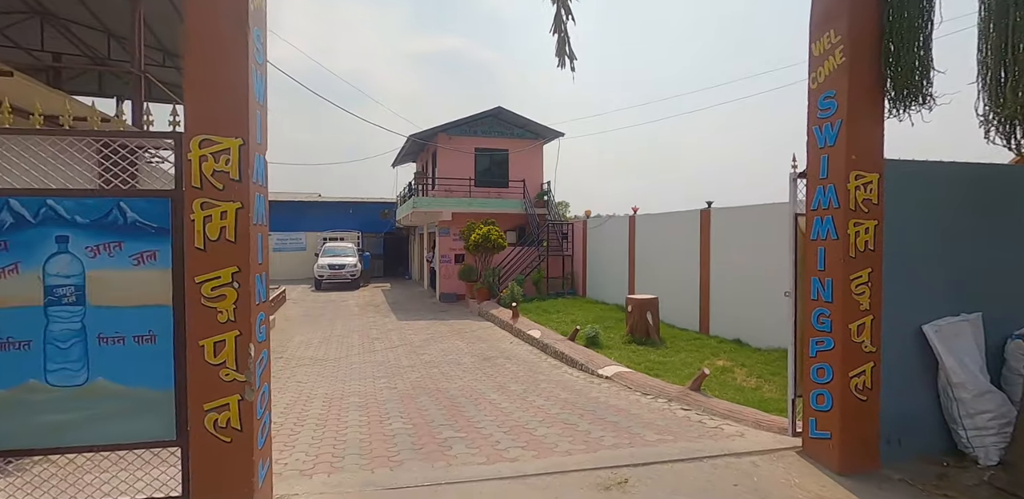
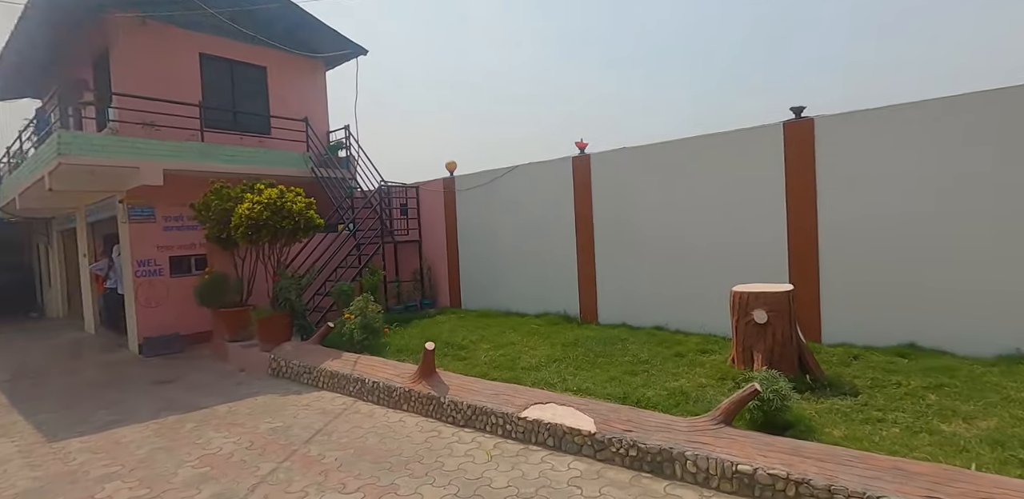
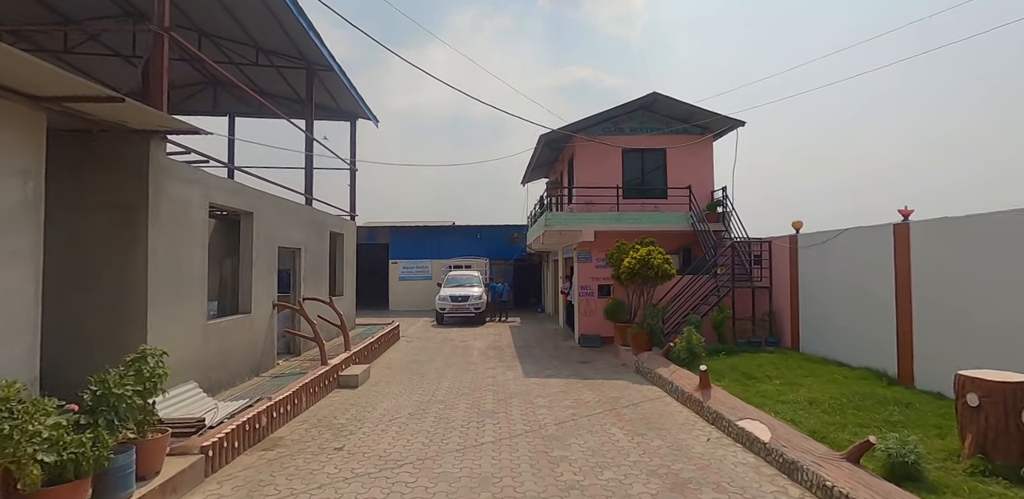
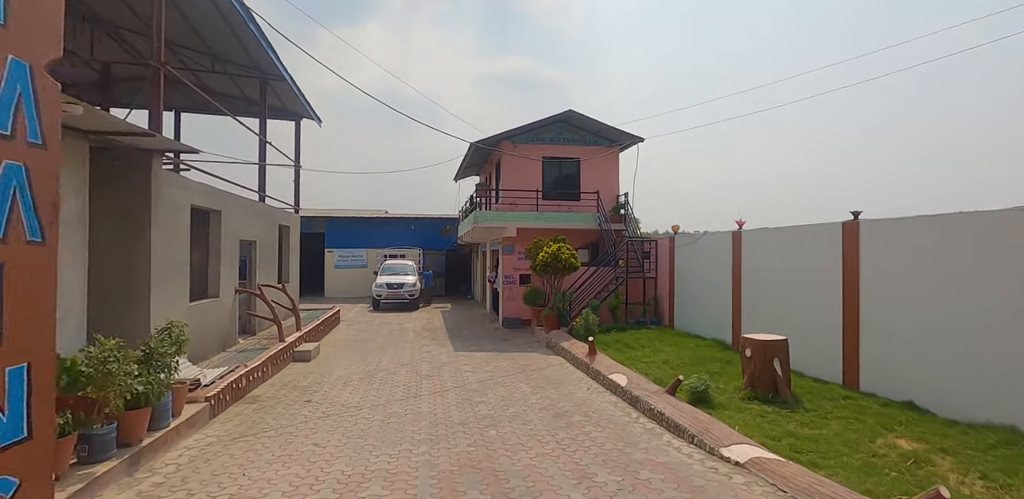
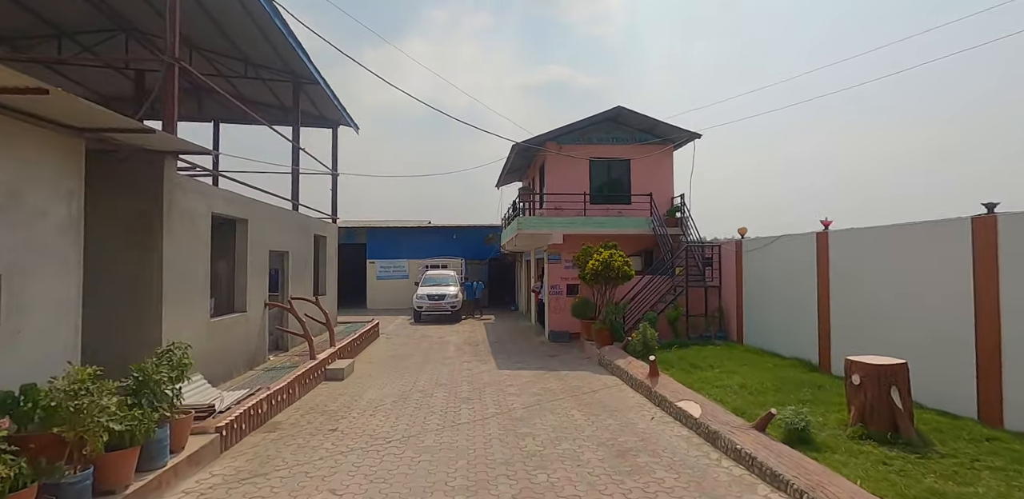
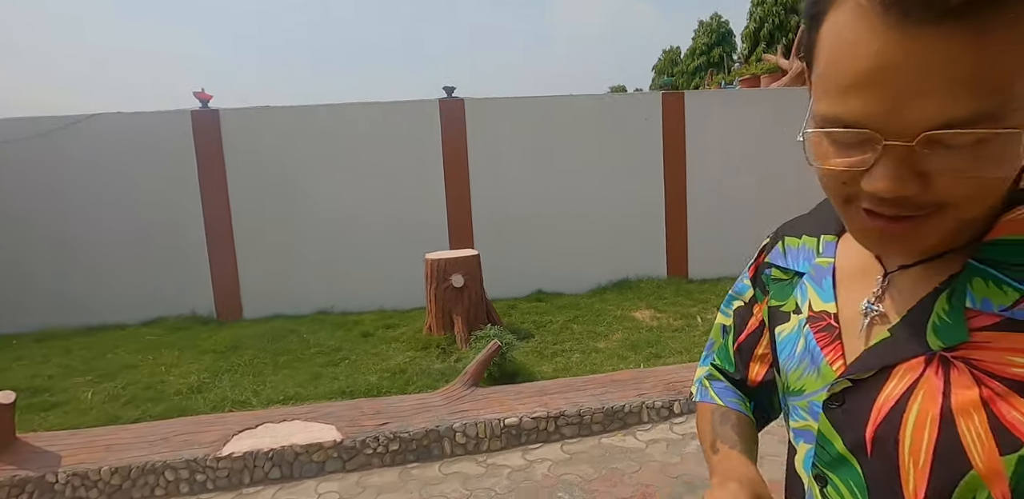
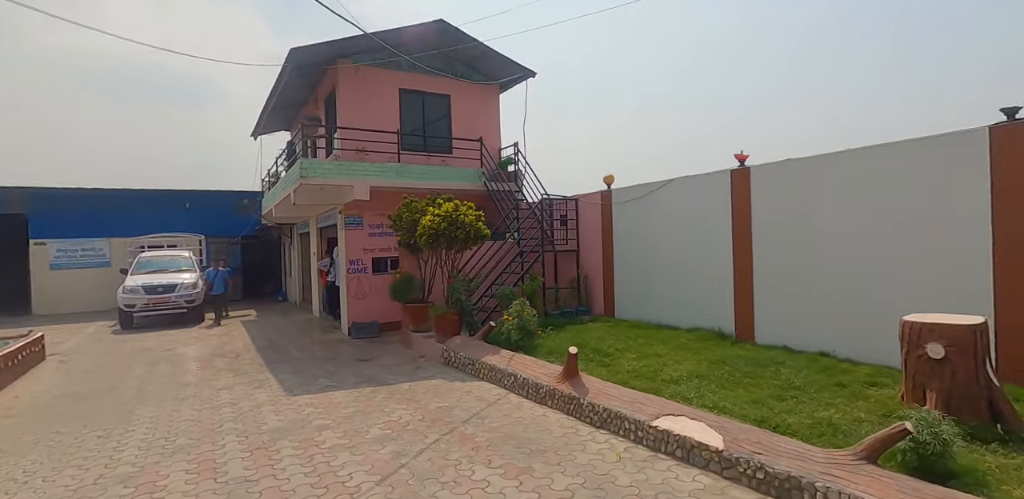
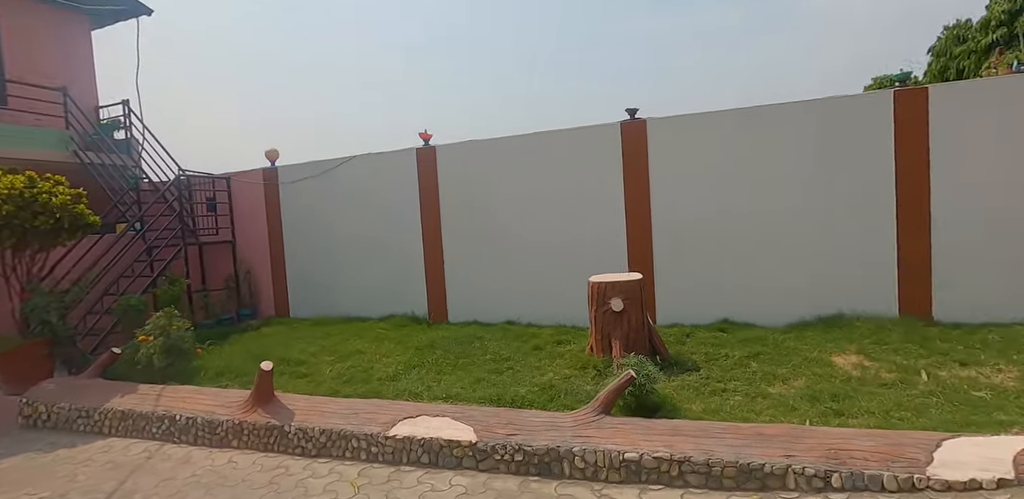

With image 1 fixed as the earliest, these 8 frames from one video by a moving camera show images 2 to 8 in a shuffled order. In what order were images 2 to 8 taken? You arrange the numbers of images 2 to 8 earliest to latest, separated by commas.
4, 5, 3, 7, 2, 8, 6
